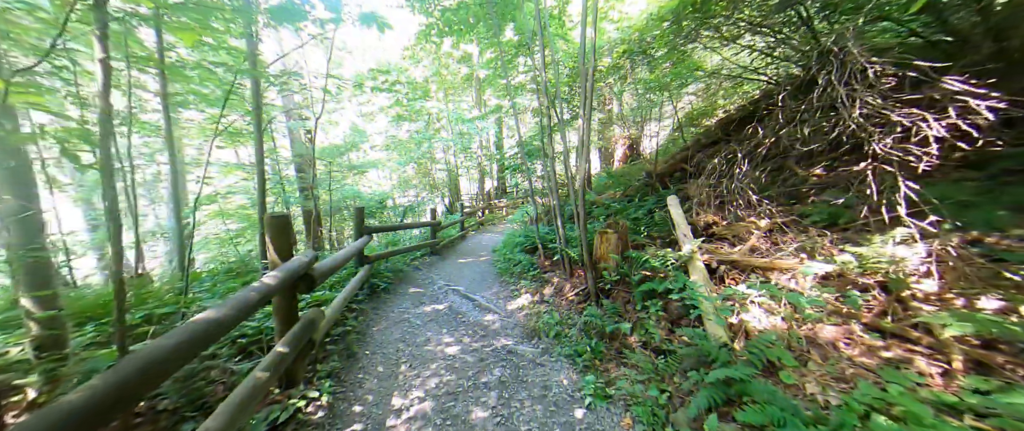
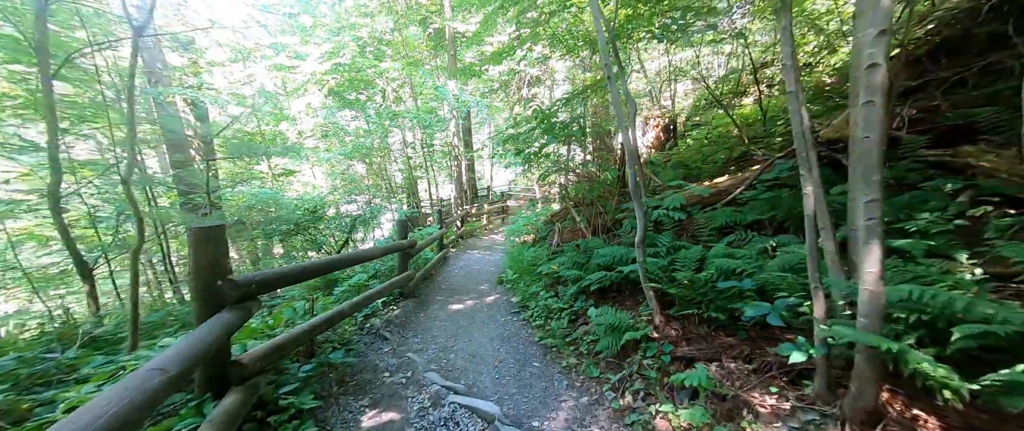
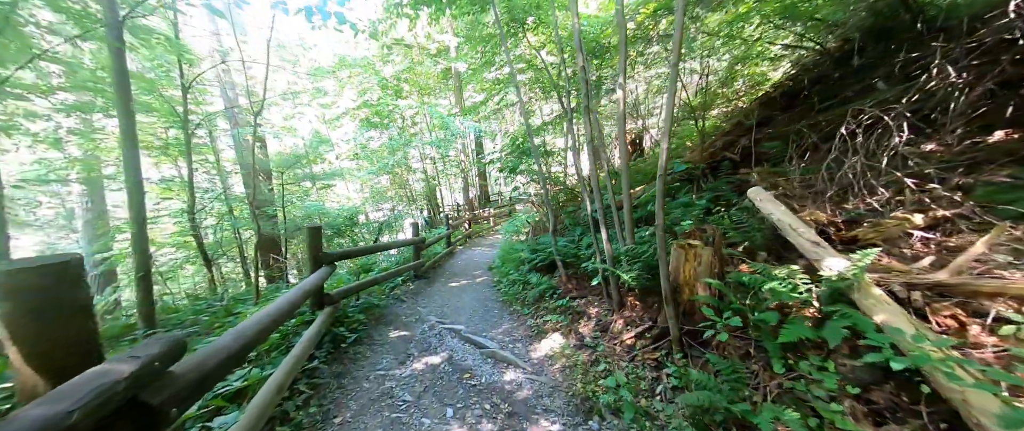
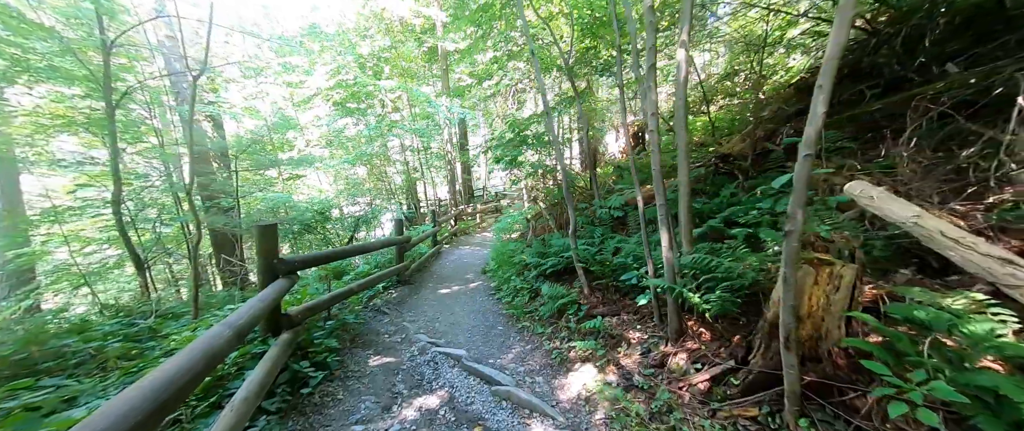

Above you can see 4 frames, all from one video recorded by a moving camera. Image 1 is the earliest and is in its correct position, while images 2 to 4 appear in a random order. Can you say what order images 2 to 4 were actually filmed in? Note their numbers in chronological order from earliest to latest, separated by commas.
3, 4, 2
